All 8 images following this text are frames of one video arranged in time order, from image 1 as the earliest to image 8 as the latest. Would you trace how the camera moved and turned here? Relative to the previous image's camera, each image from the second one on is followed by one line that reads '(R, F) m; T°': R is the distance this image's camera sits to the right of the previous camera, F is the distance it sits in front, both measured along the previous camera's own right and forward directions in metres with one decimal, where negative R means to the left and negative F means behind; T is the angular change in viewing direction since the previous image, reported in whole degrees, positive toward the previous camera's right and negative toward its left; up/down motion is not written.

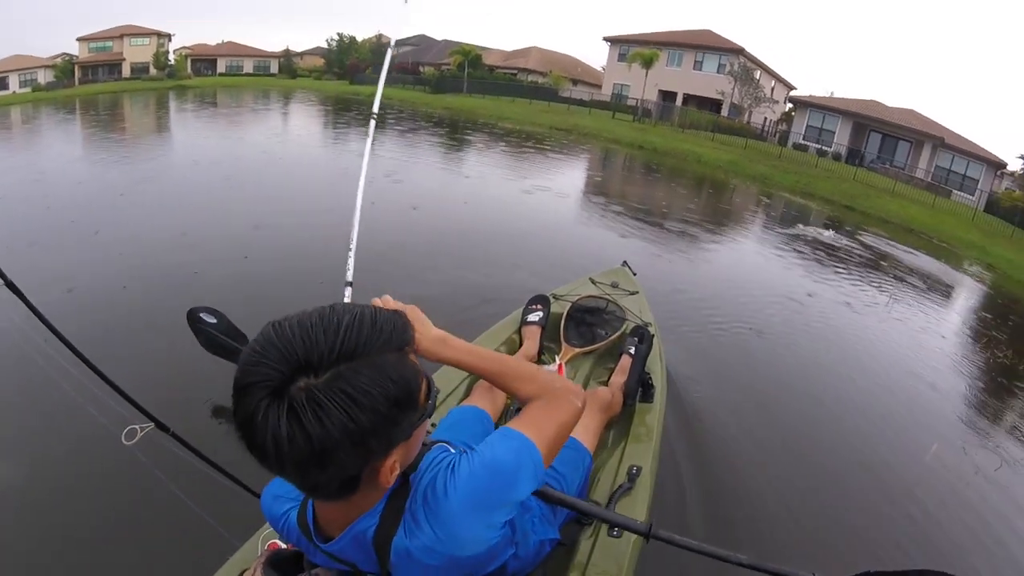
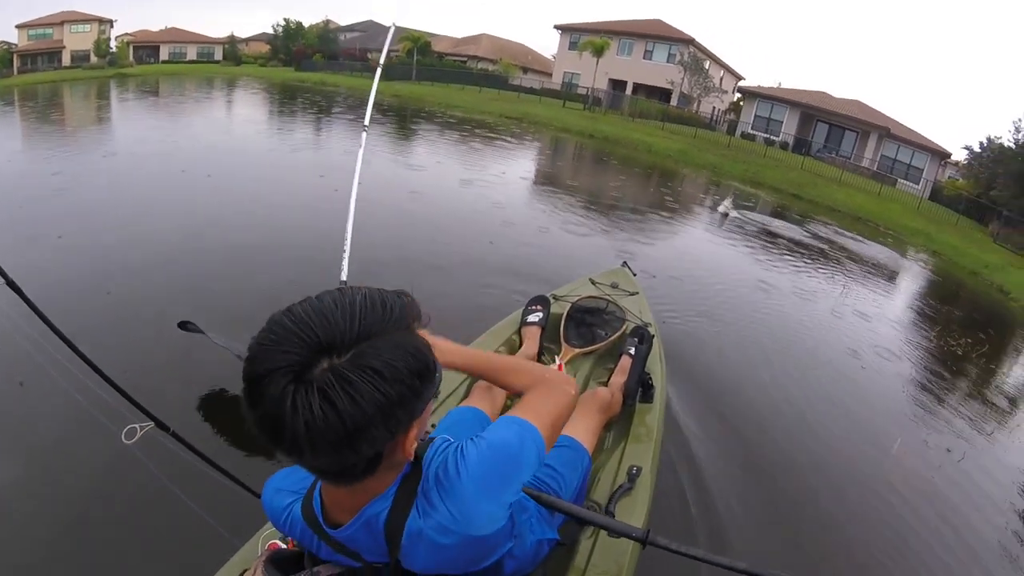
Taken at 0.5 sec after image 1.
(+0.7, -0.2) m; -12°
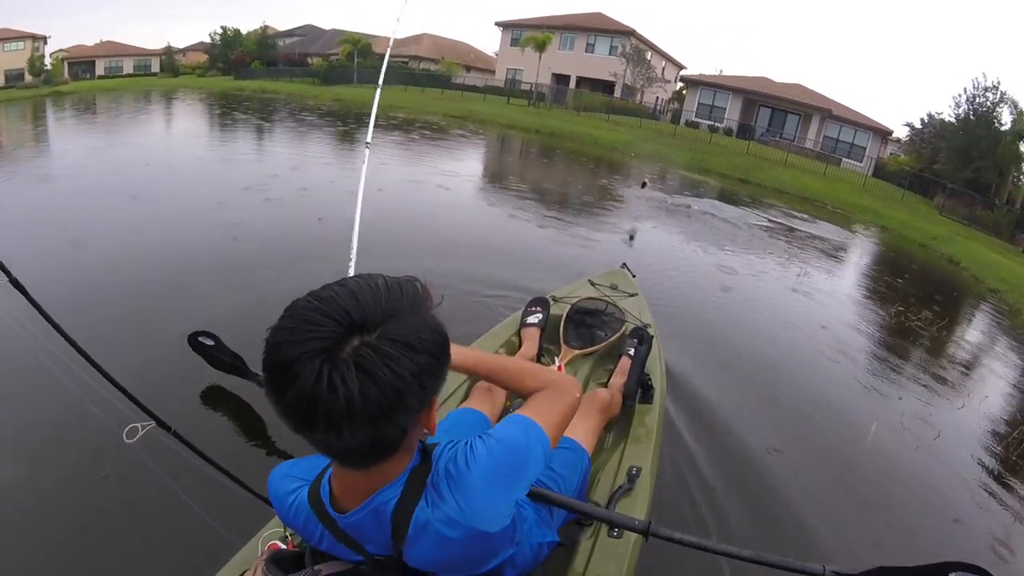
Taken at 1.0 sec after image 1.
(-0.2, +0.2) m; +5°
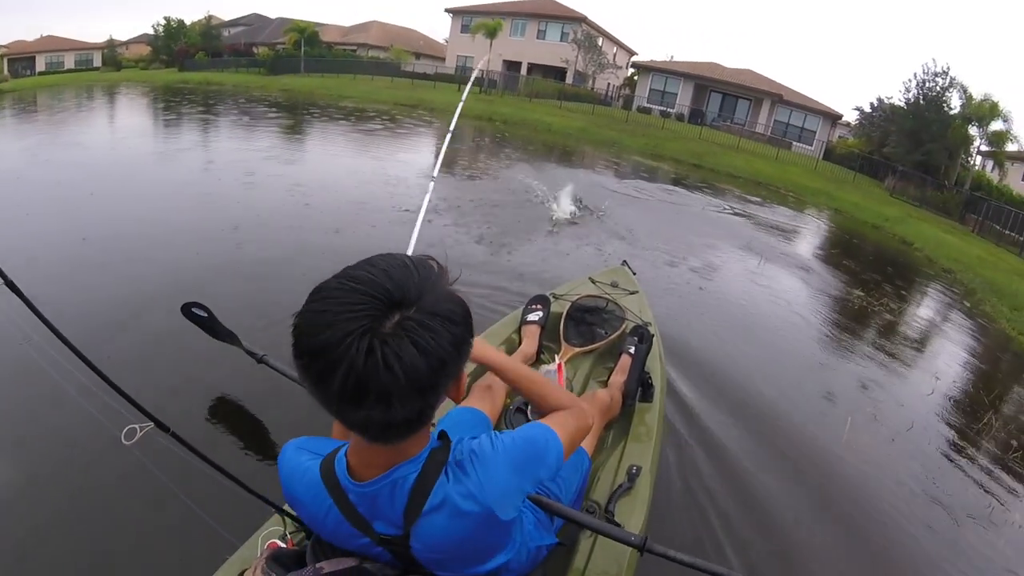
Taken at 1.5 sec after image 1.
(-0.2, +0.1) m; +5°
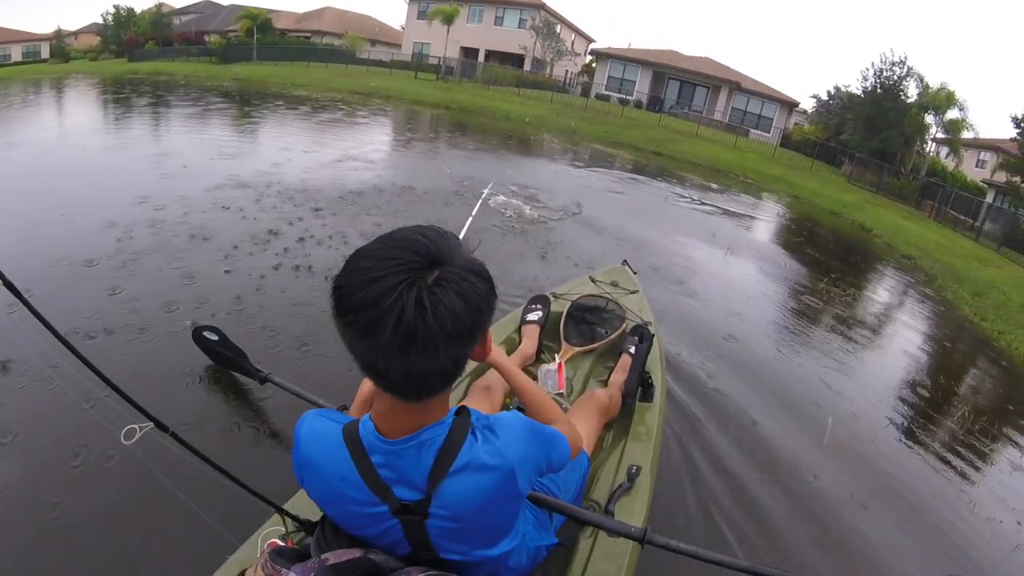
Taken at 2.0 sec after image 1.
(-0.2, +0.1) m; +4°
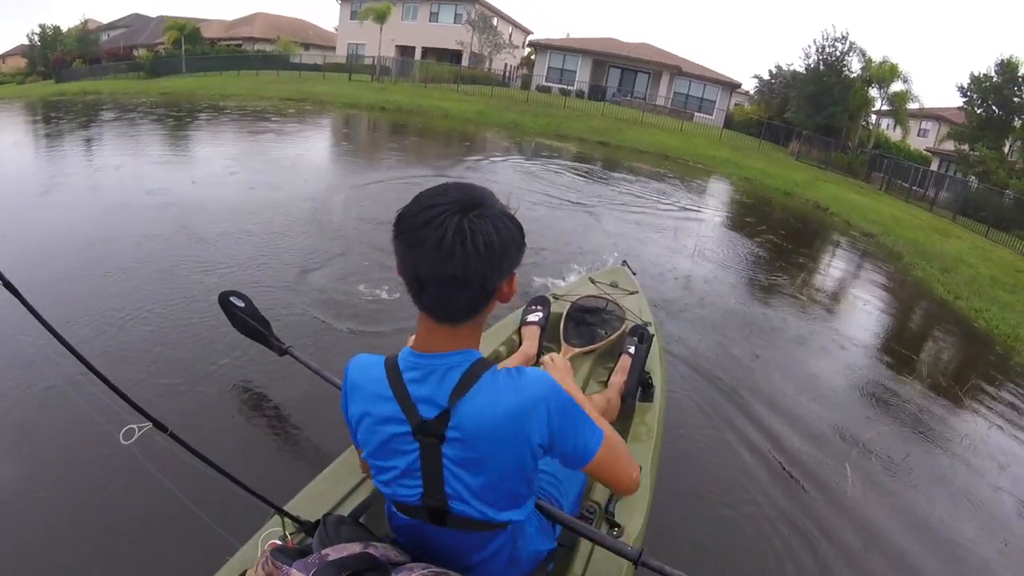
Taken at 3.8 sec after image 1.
(-0.3, +0.1) m; +5°
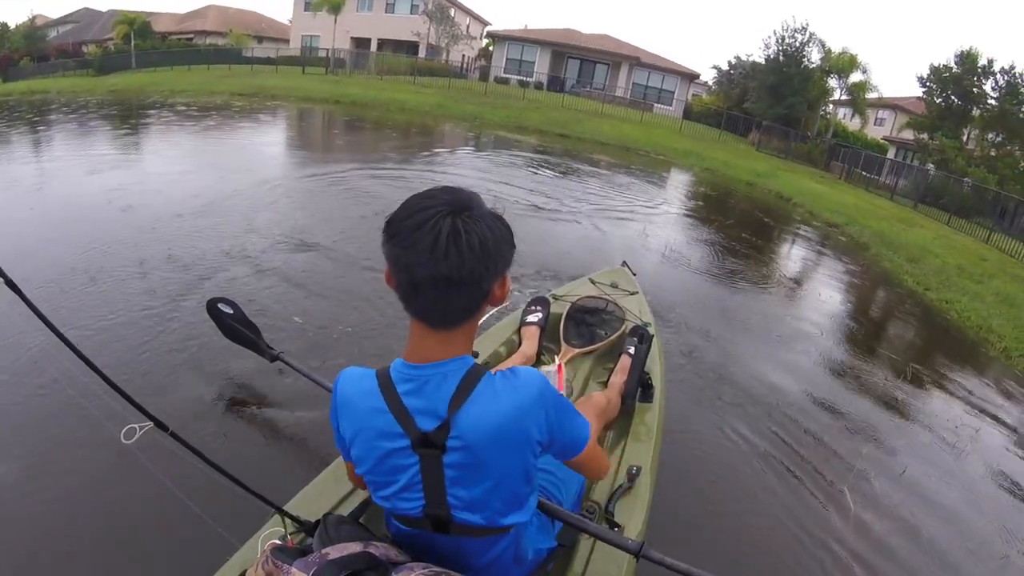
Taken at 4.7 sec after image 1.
(-0.3, 0.0) m; +4°
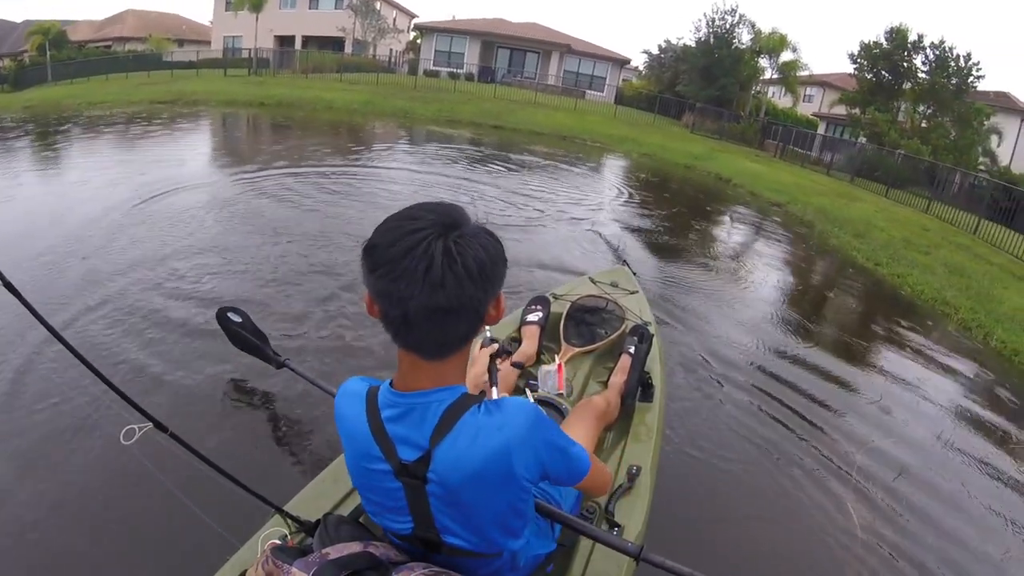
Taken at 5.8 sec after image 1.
(-0.4, 0.0) m; +6°
